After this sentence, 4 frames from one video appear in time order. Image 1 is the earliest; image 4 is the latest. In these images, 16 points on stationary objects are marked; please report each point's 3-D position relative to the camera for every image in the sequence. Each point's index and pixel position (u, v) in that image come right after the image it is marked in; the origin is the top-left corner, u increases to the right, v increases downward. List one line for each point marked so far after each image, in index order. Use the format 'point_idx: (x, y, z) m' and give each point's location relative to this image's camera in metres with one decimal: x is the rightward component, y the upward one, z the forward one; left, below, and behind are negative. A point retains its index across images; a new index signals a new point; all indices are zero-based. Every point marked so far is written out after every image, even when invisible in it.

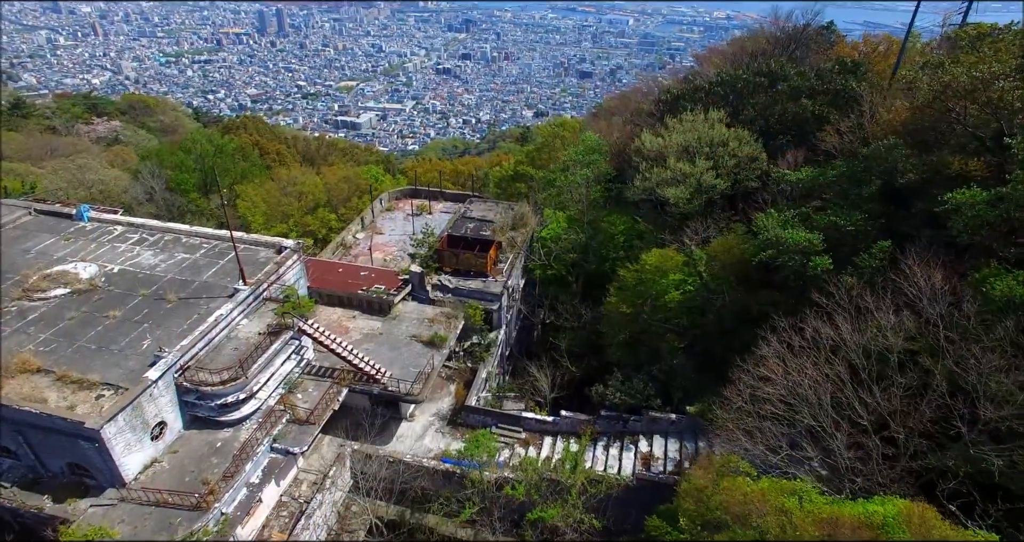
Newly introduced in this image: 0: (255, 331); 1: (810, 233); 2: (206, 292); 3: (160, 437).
0: (-8.8, -2.1, +18.2) m
1: (+9.3, +1.1, +16.4) m
2: (-10.9, -0.8, +18.9) m
3: (-10.3, -4.8, +15.5) m
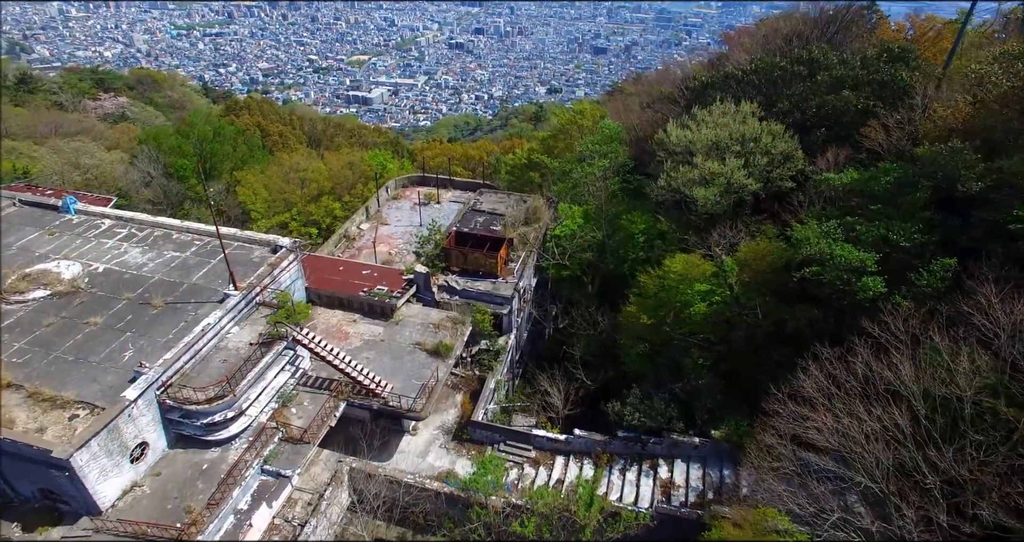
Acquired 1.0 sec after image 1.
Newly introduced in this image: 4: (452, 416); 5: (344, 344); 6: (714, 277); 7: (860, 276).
0: (-8.5, -2.3, +17.0) m
1: (+9.6, +0.5, +14.6) m
2: (-10.5, -0.8, +17.6) m
3: (-10.0, -5.1, +14.4) m
4: (-2.2, -5.3, +19.6) m
5: (-6.2, -2.7, +19.4) m
6: (+6.8, -0.2, +18.0) m
7: (+9.4, -0.2, +14.3) m
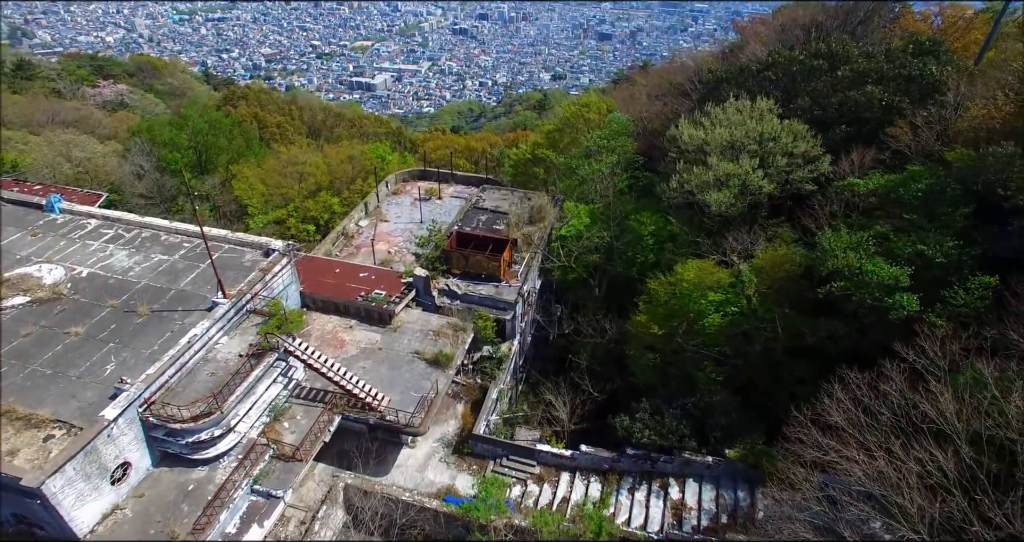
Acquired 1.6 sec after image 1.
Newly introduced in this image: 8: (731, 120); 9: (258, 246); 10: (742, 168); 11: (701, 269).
0: (-8.4, -2.5, +16.1) m
1: (+9.7, +0.2, +13.6) m
2: (-10.4, -1.0, +16.8) m
3: (-10.0, -5.3, +13.6) m
4: (-2.1, -5.5, +18.8) m
5: (-6.0, -2.9, +18.5) m
6: (+7.0, -0.5, +17.0) m
7: (+9.5, -0.6, +13.3) m
8: (+8.1, +5.6, +19.7) m
9: (-9.2, +0.9, +19.3) m
10: (+8.1, +3.6, +18.6) m
11: (+6.2, 0.0, +17.6) m
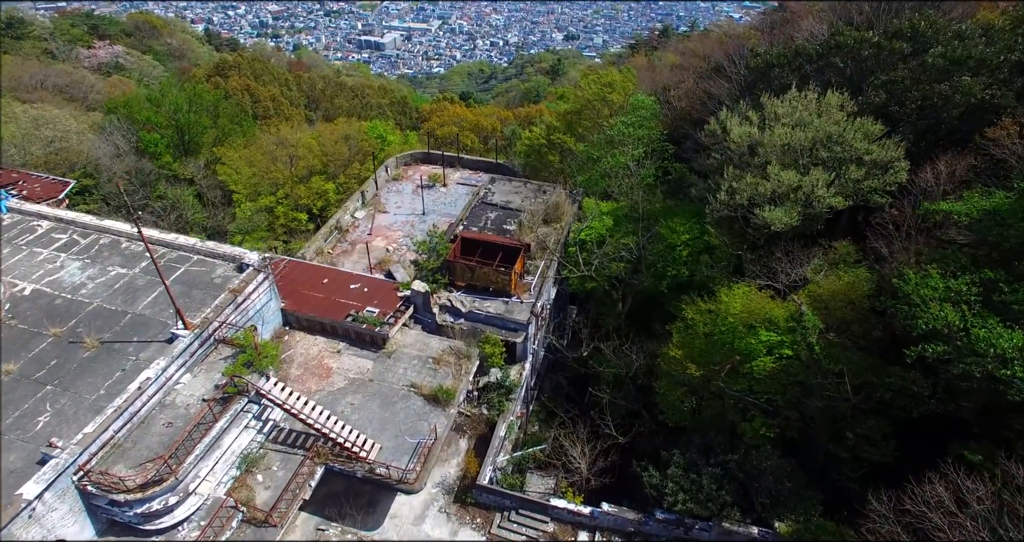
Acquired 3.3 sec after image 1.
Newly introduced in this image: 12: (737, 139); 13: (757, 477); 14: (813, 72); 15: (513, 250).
0: (-8.1, -3.2, +13.7) m
1: (+10.1, -1.0, +10.8) m
2: (-10.1, -1.7, +14.3) m
3: (-9.7, -6.2, +11.4) m
4: (-1.8, -6.2, +16.4) m
5: (-5.7, -3.5, +16.1) m
6: (+7.3, -1.4, +14.2) m
7: (+9.8, -1.8, +10.5) m
8: (+8.6, +4.8, +16.5) m
9: (-8.8, +0.4, +16.6) m
10: (+8.5, +2.8, +15.5) m
11: (+6.6, -0.9, +14.8) m
12: (+7.2, +4.2, +17.1) m
13: (+6.4, -5.3, +13.8) m
14: (+10.5, +7.0, +18.6) m
15: (0.0, +0.8, +19.6) m
